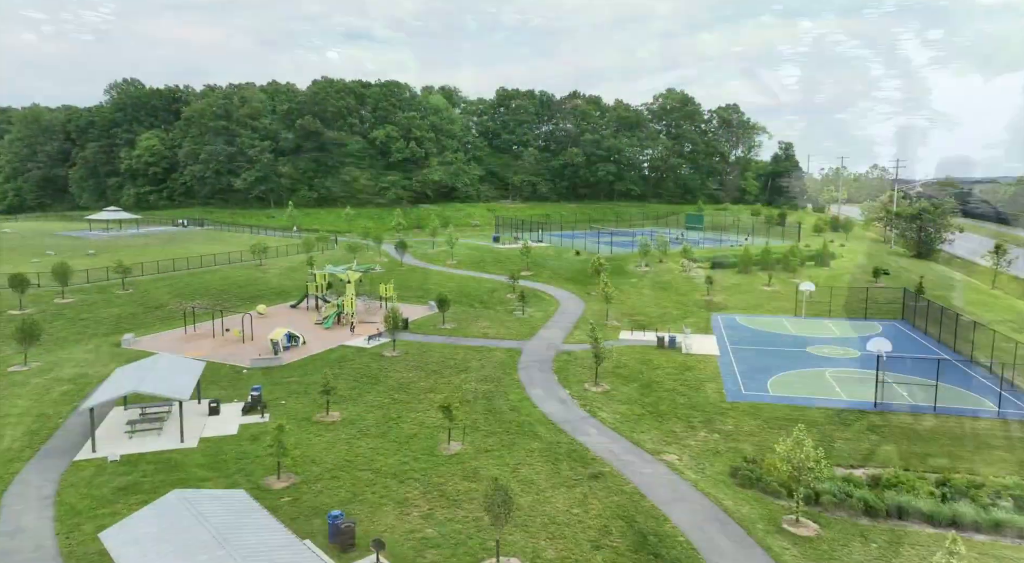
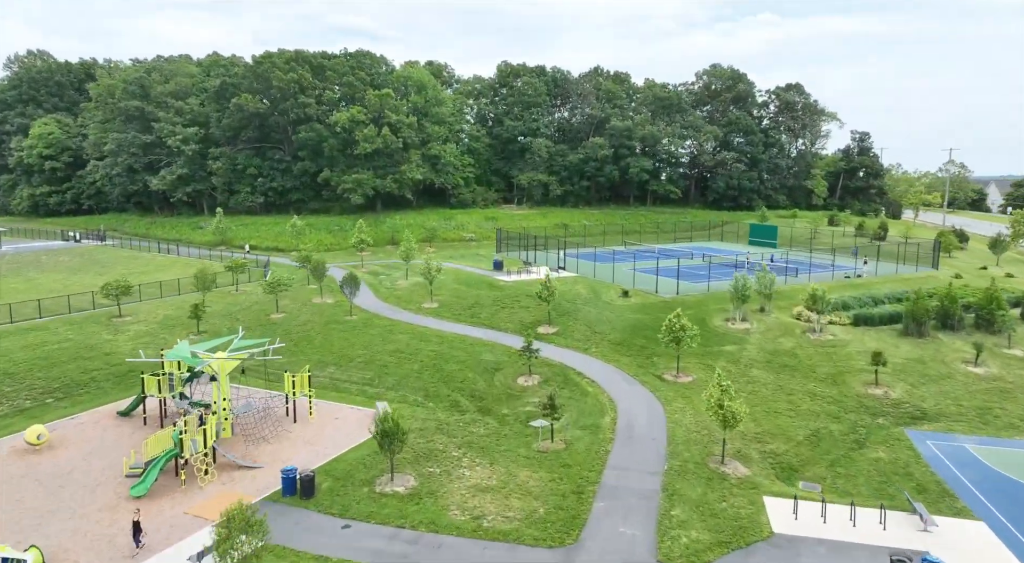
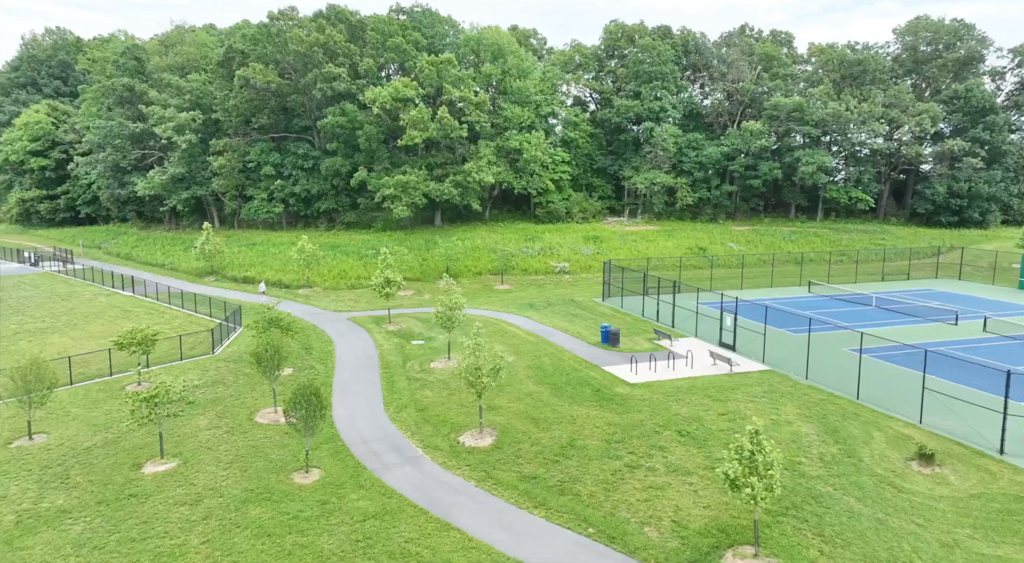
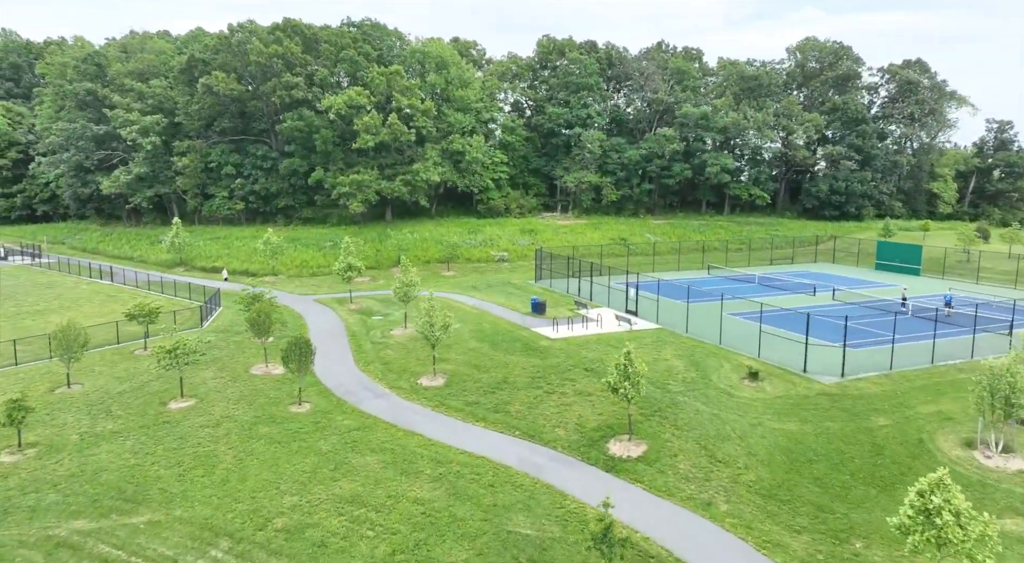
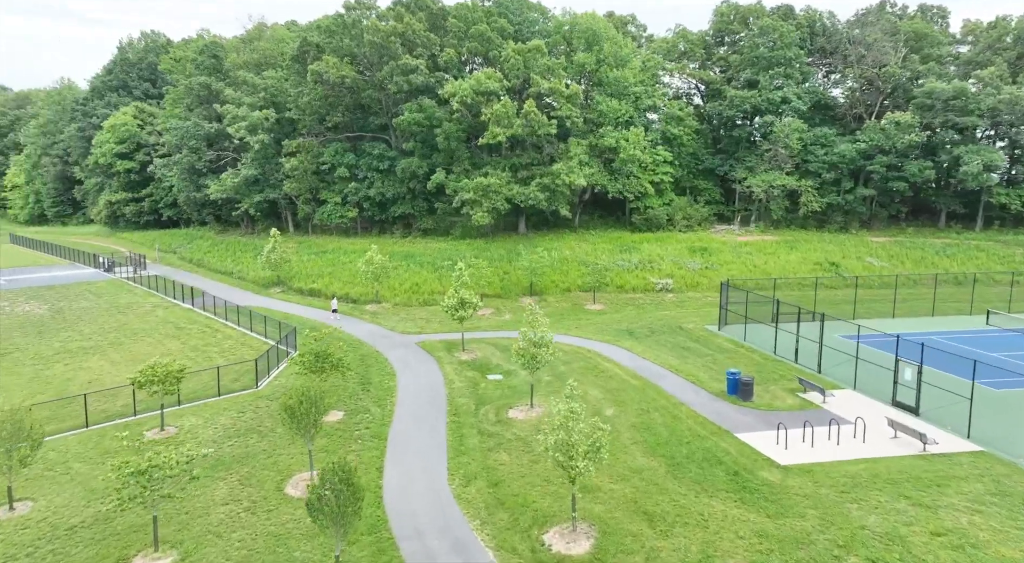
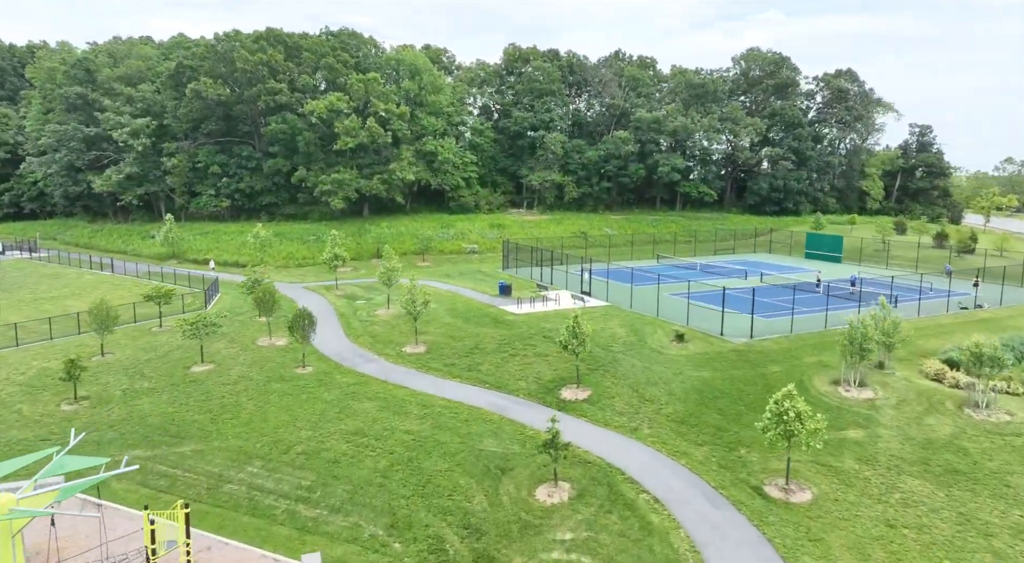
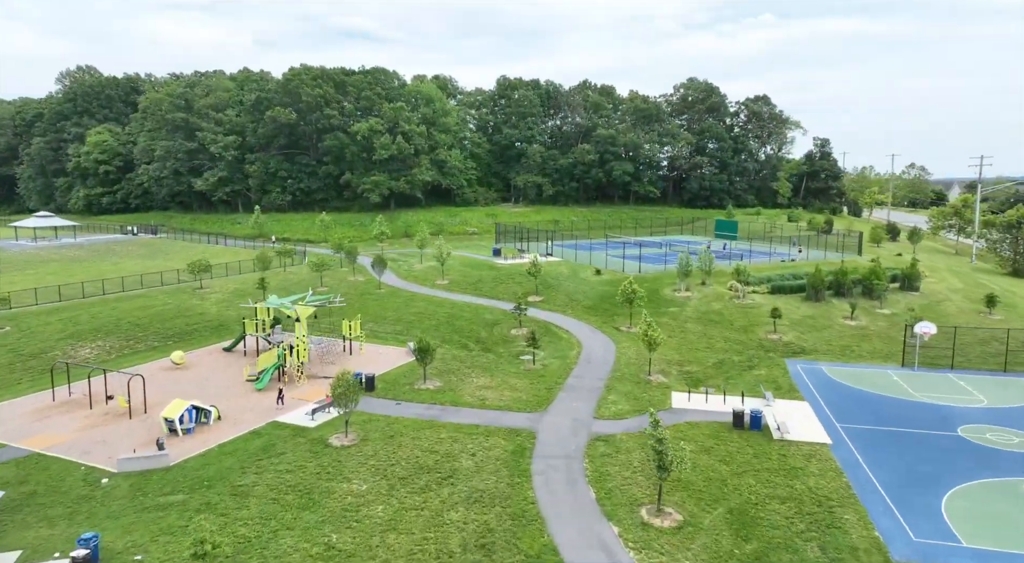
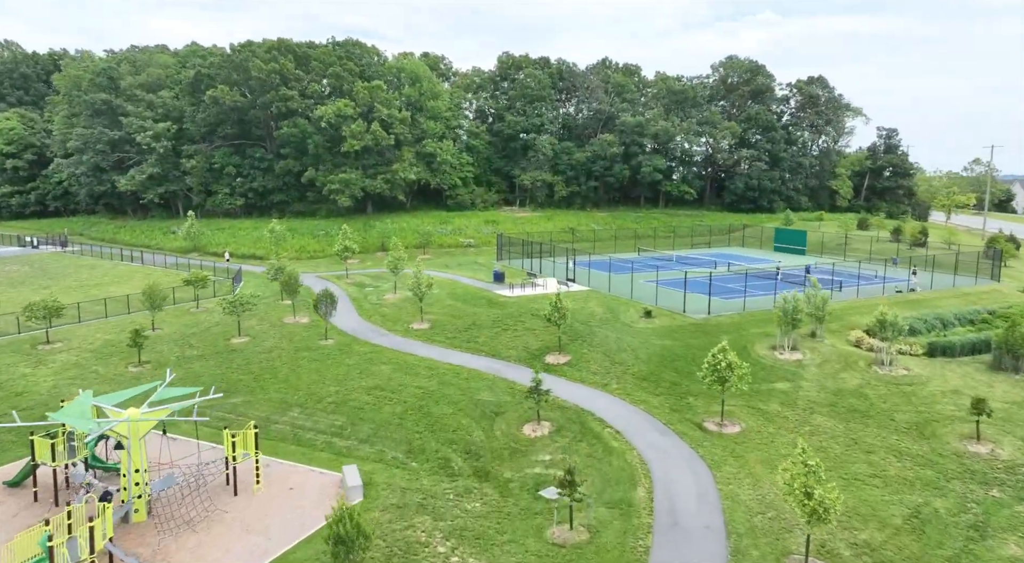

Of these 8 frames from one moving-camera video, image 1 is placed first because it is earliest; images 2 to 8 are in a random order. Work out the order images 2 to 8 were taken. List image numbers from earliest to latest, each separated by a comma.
7, 2, 8, 6, 4, 3, 5
